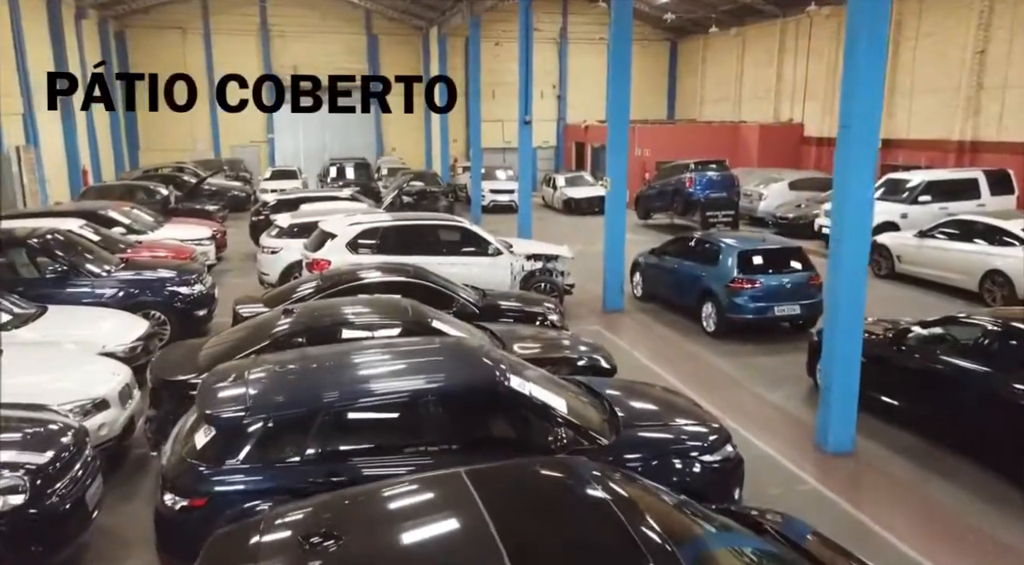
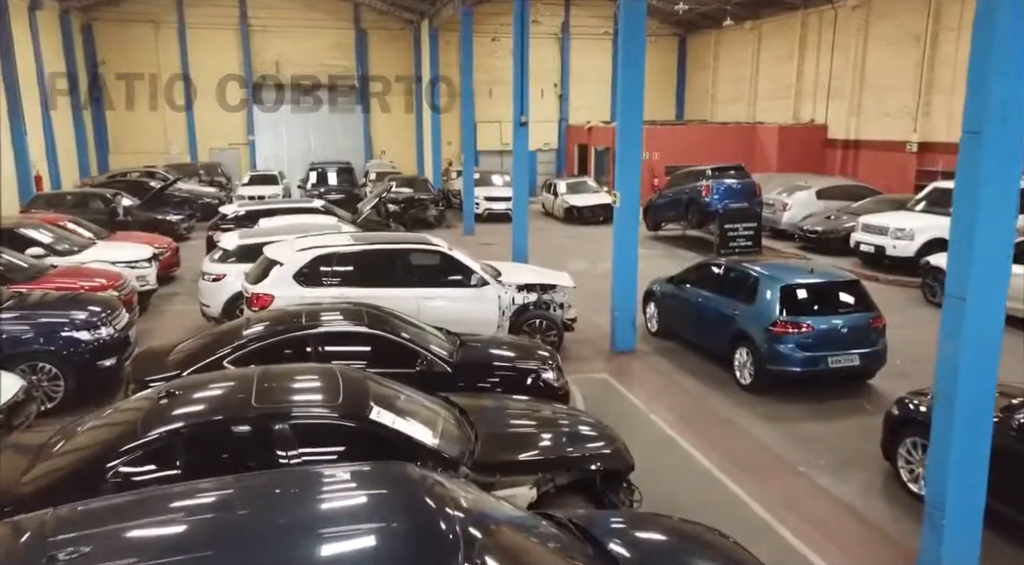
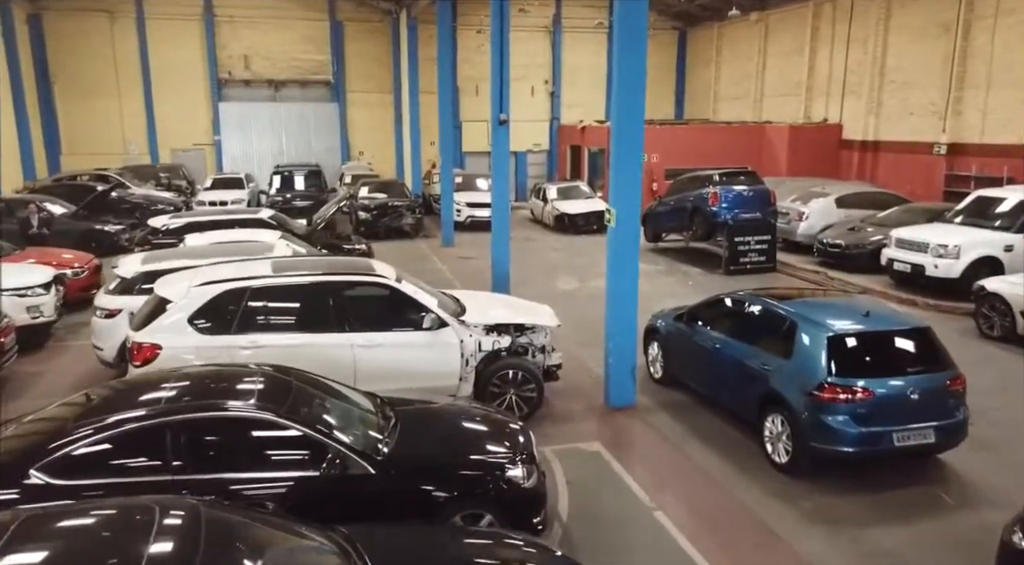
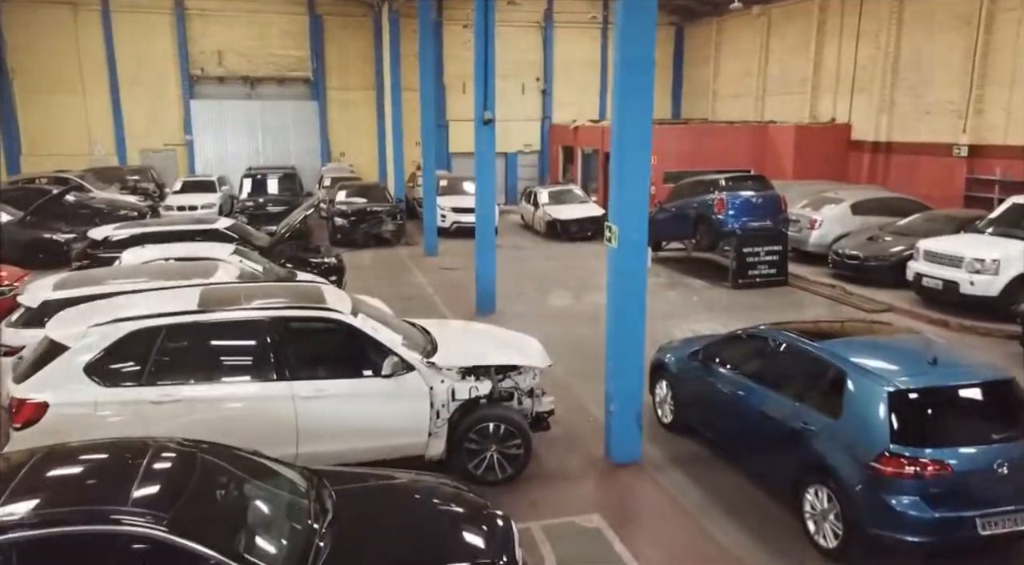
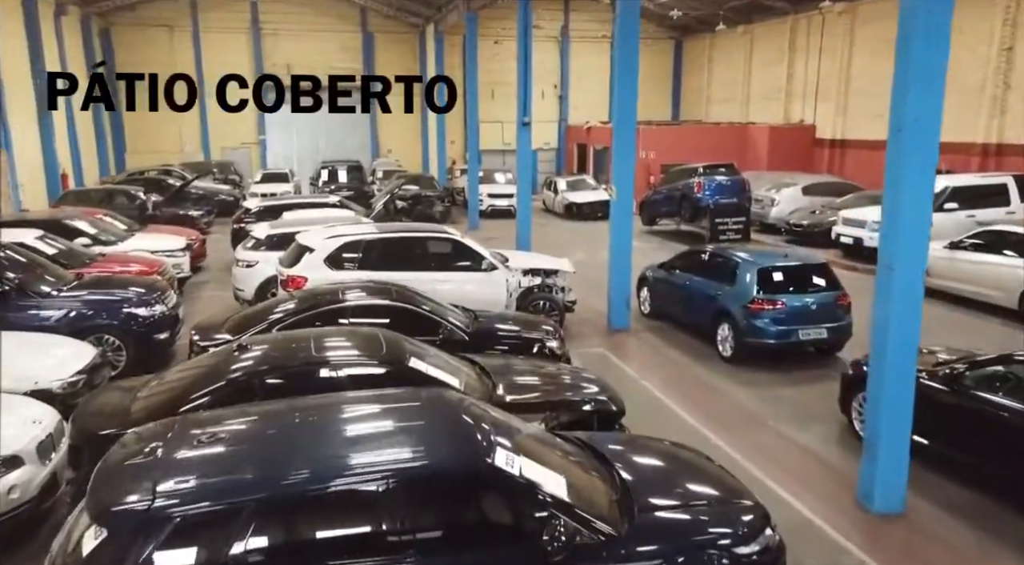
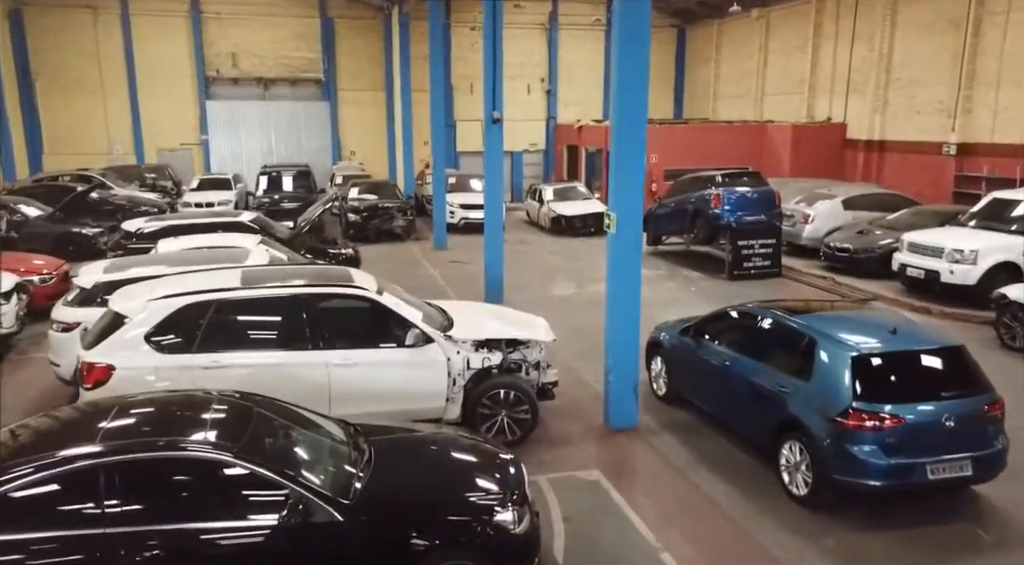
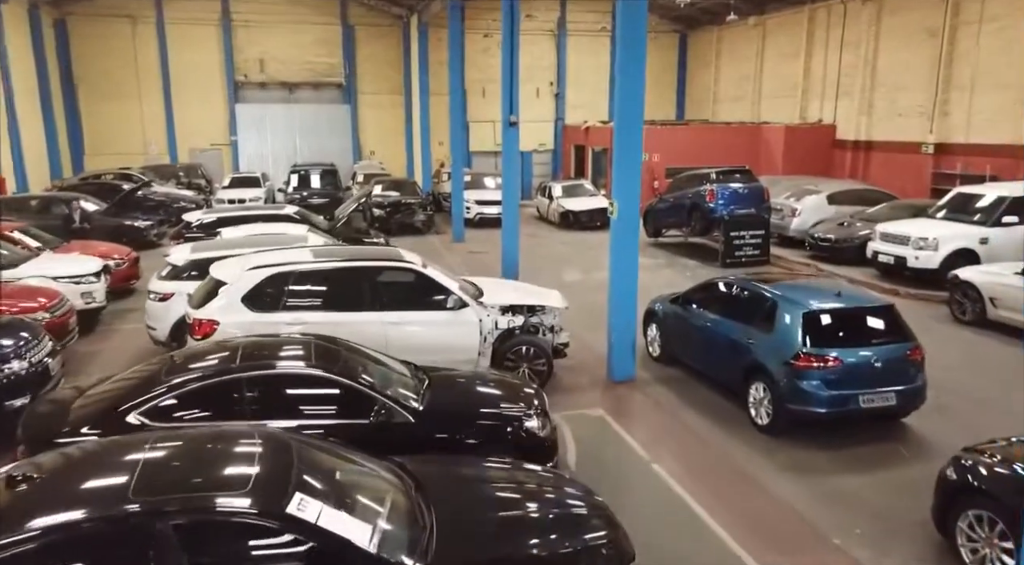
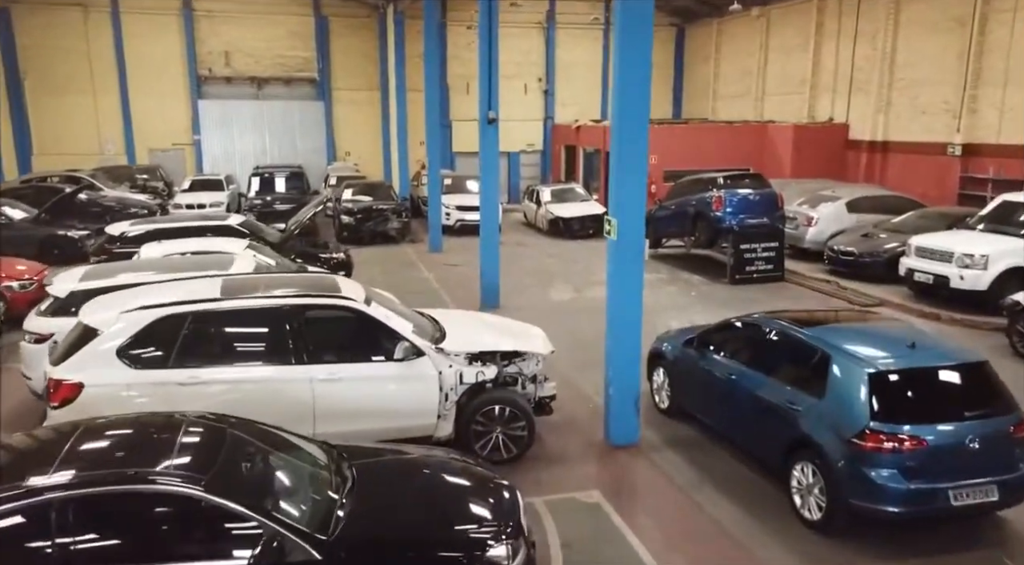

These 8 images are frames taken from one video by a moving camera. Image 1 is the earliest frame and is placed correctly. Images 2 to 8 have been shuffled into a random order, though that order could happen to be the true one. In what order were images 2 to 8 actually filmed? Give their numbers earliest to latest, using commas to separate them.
5, 2, 7, 3, 6, 8, 4
